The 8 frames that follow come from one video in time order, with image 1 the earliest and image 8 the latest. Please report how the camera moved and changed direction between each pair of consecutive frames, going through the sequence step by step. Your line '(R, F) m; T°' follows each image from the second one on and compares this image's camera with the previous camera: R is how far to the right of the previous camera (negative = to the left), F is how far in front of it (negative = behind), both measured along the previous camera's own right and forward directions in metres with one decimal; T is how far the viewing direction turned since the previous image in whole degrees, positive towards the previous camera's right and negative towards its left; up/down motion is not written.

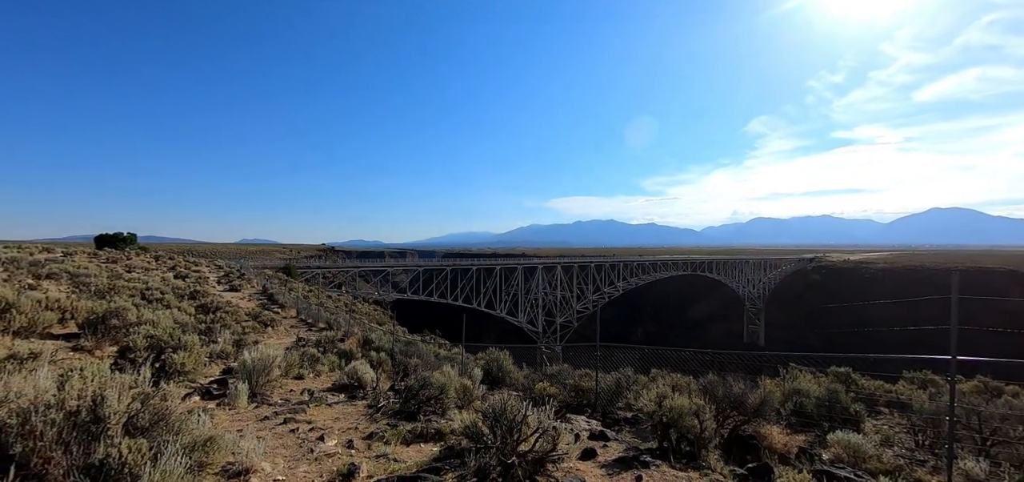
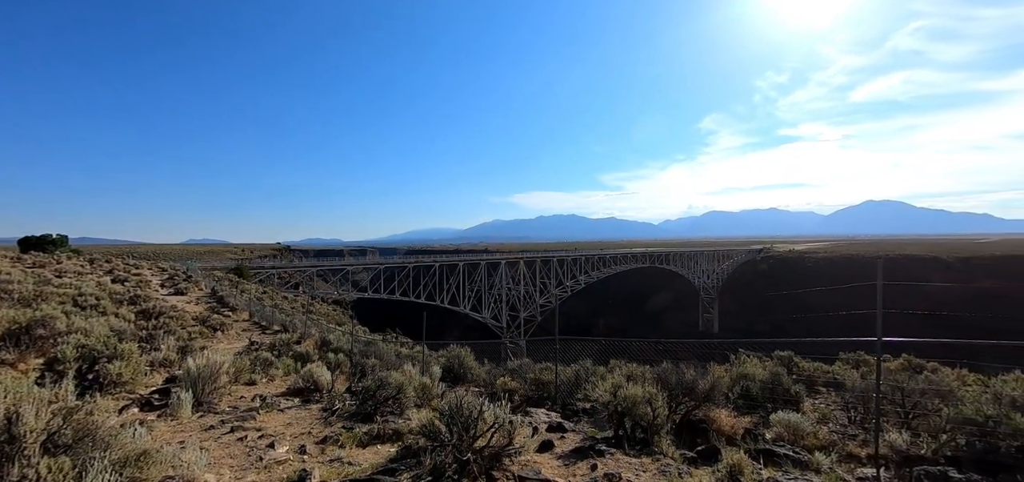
(+0.1, 0.0) m; +5°
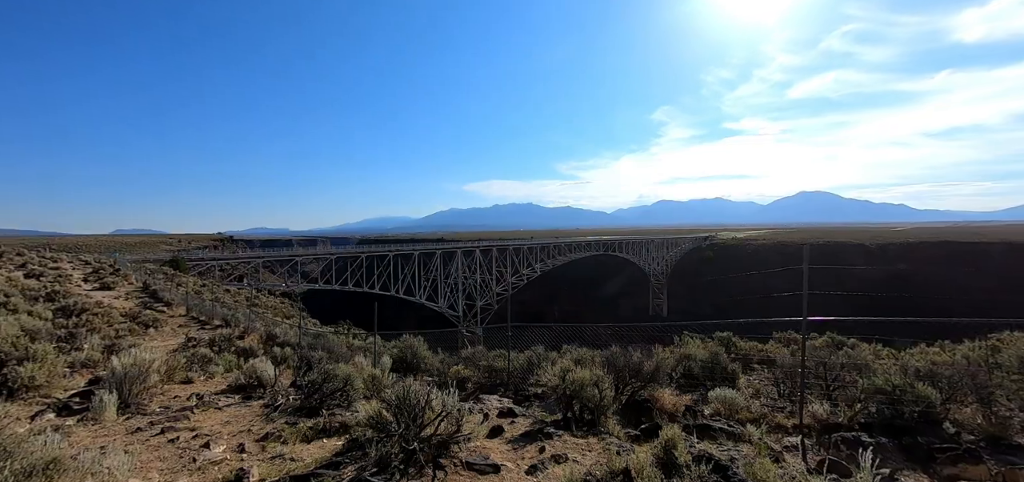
(+0.1, 0.0) m; +6°
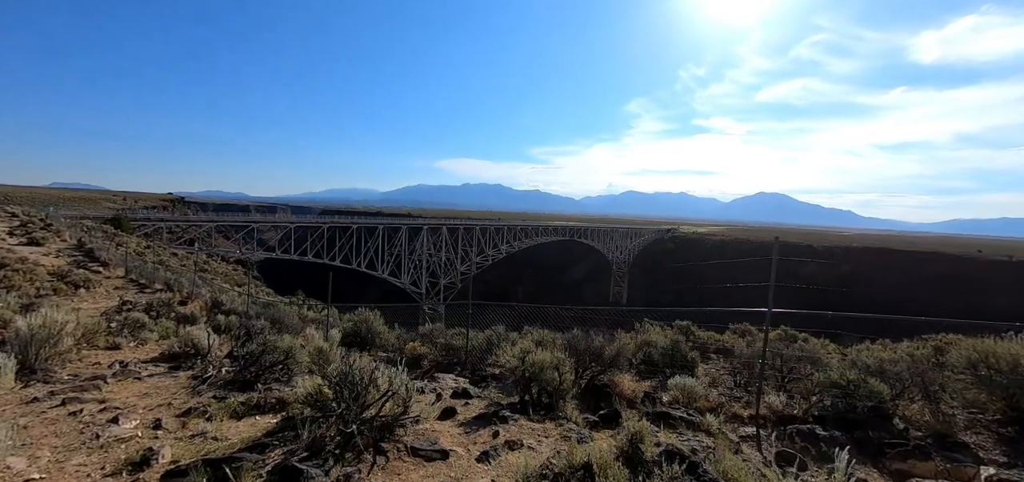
(0.0, +0.3) m; +4°
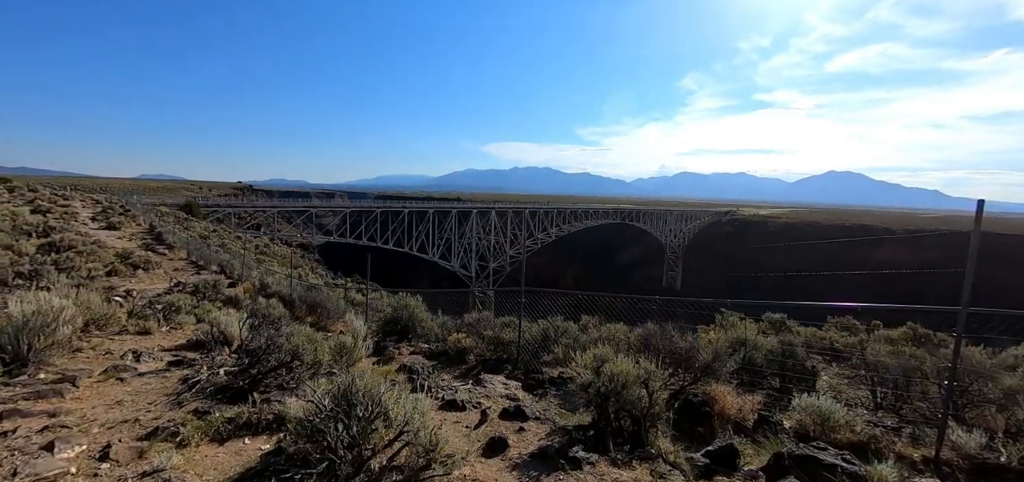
(-0.2, +1.3) m; -6°
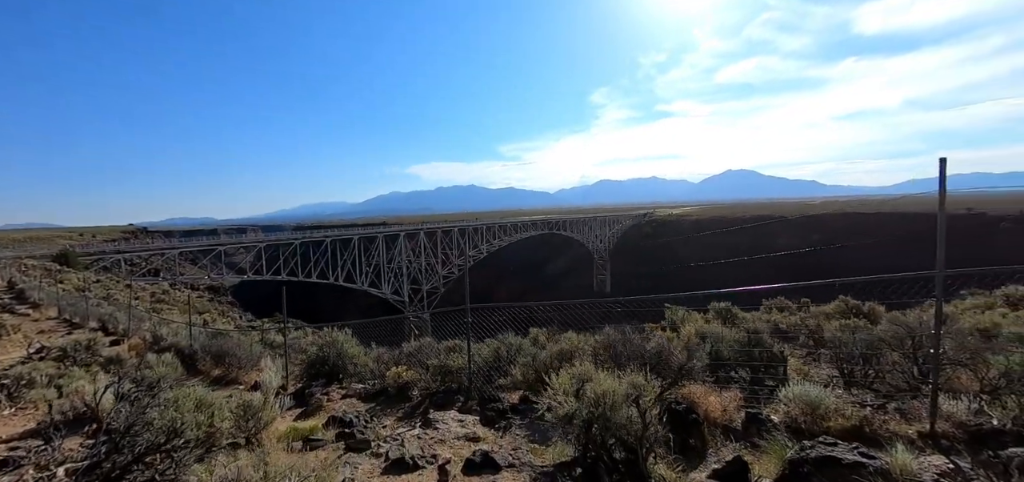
(-0.1, +0.7) m; +9°
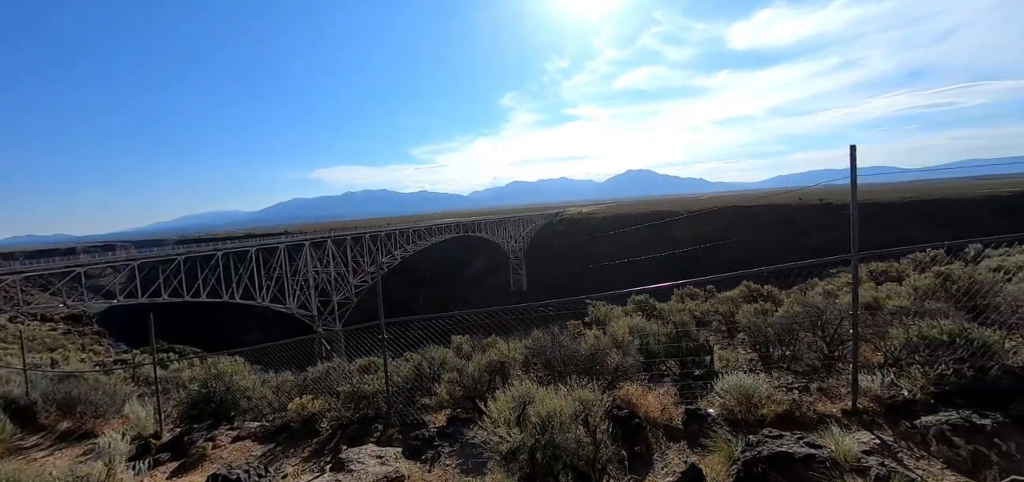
(0.0, +0.5) m; +11°
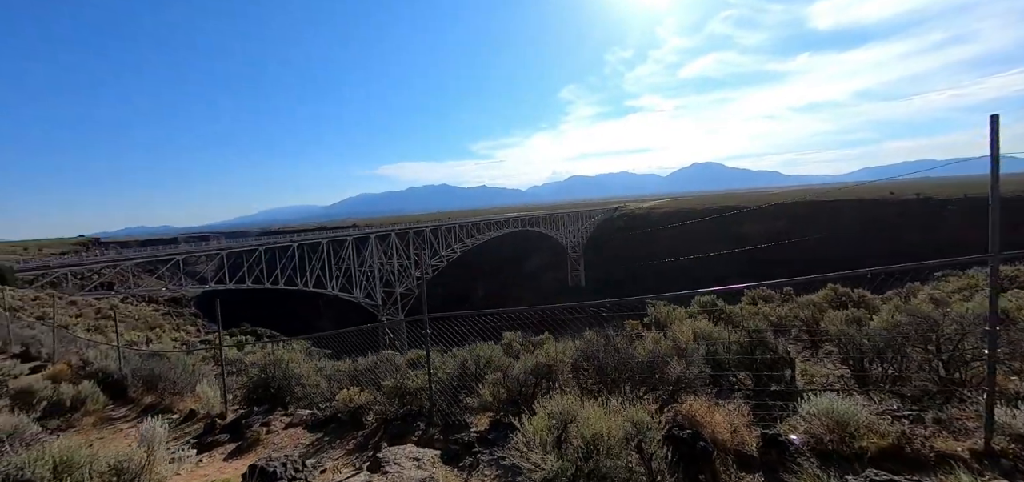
(+0.1, +0.3) m; -8°
